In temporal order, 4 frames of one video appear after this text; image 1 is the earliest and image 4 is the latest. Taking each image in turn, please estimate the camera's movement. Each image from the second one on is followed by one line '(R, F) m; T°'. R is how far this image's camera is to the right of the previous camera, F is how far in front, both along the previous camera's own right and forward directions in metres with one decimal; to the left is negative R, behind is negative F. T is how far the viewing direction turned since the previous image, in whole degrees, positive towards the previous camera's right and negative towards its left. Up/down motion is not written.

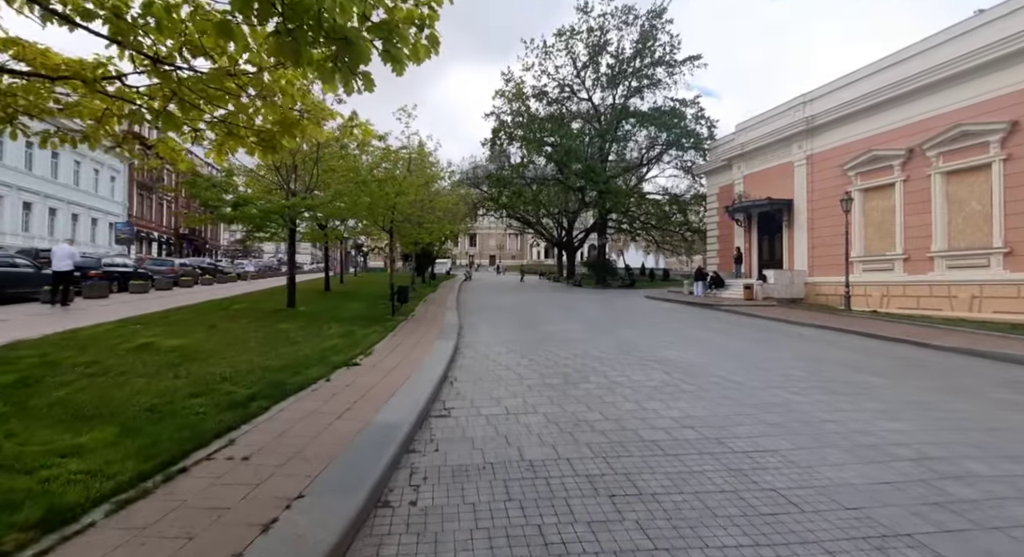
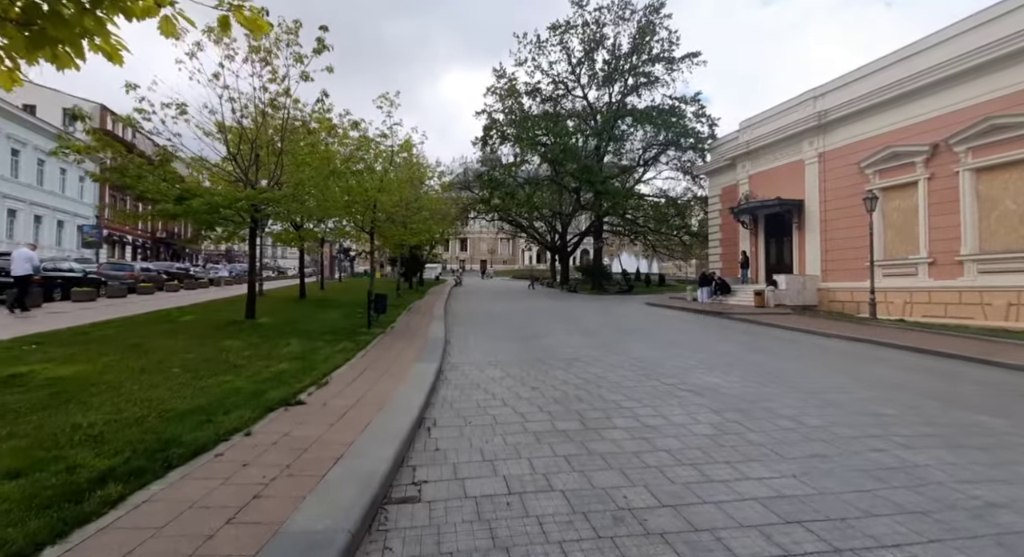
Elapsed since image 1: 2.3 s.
(-0.1, +1.9) m; +1°
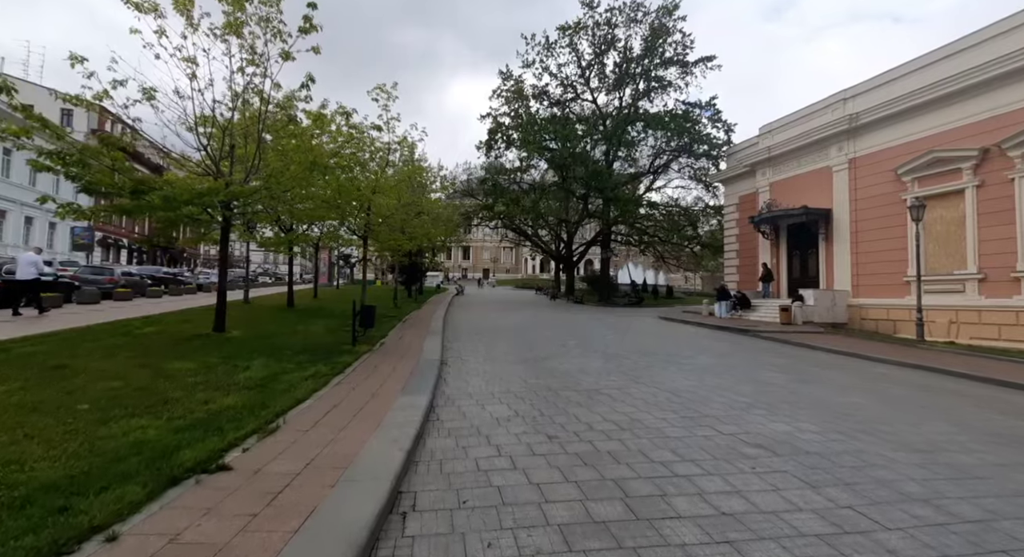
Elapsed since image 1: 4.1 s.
(-0.1, +1.7) m; 0°
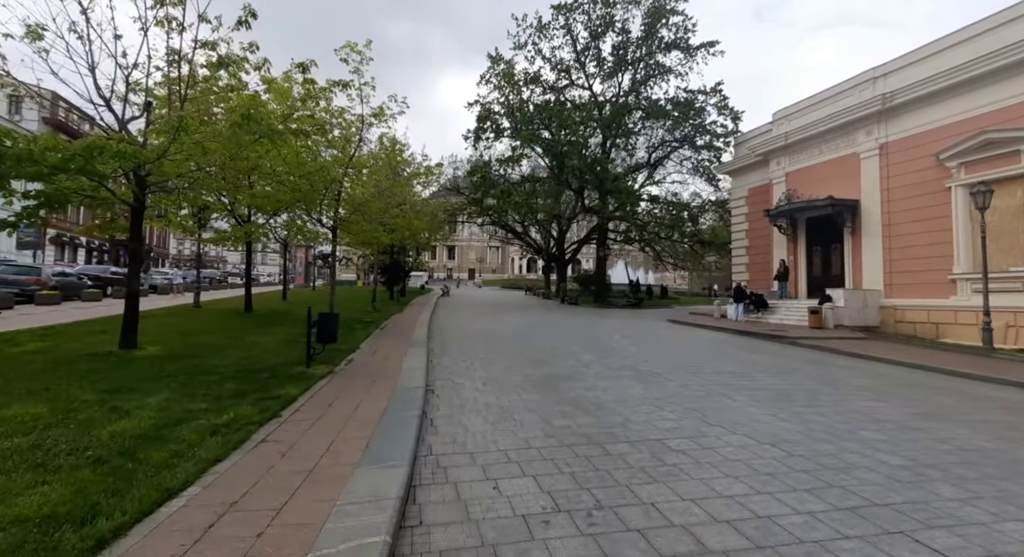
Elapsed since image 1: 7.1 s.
(-0.4, +2.6) m; +2°
